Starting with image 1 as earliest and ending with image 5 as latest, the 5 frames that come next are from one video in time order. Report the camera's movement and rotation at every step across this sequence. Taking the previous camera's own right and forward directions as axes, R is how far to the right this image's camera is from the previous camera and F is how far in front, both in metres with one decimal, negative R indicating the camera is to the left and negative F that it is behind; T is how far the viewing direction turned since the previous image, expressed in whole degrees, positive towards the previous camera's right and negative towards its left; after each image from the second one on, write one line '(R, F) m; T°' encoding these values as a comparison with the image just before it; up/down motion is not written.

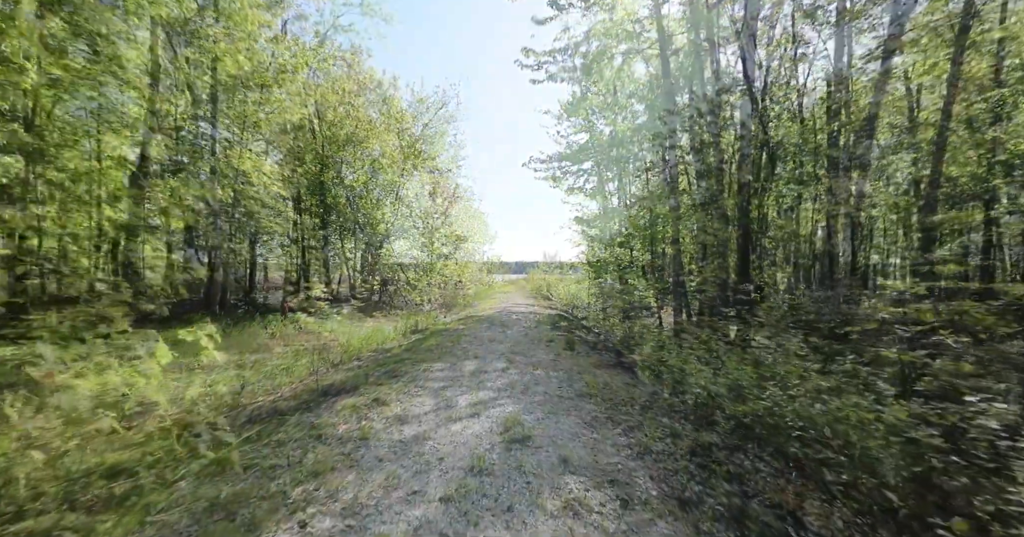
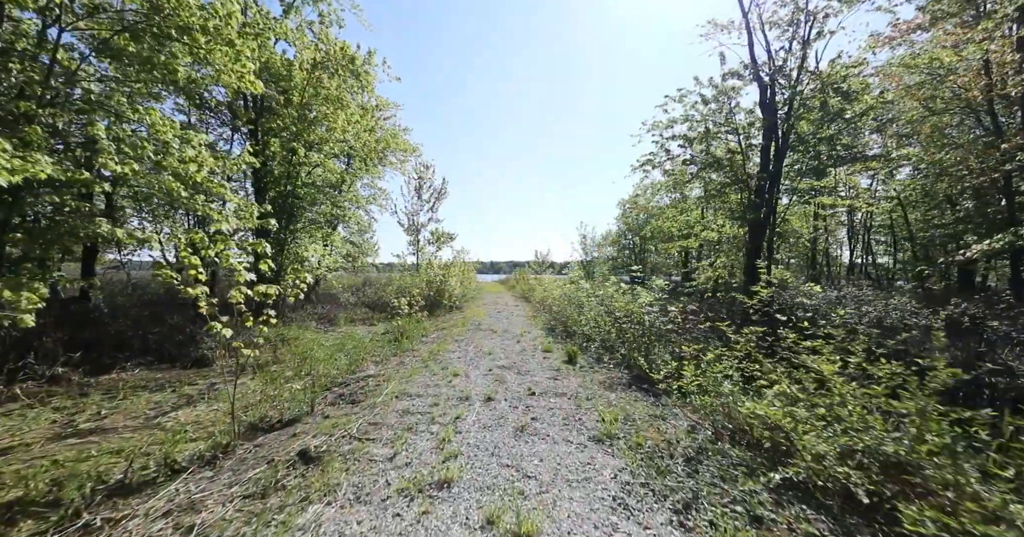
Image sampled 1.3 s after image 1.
(0.0, +1.2) m; +2°
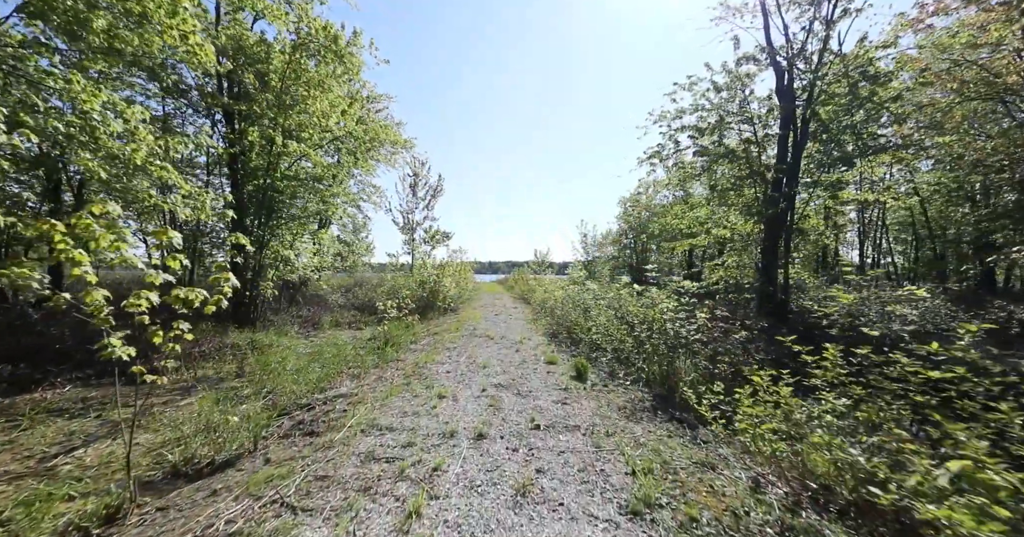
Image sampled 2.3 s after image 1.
(0.0, +0.9) m; 0°
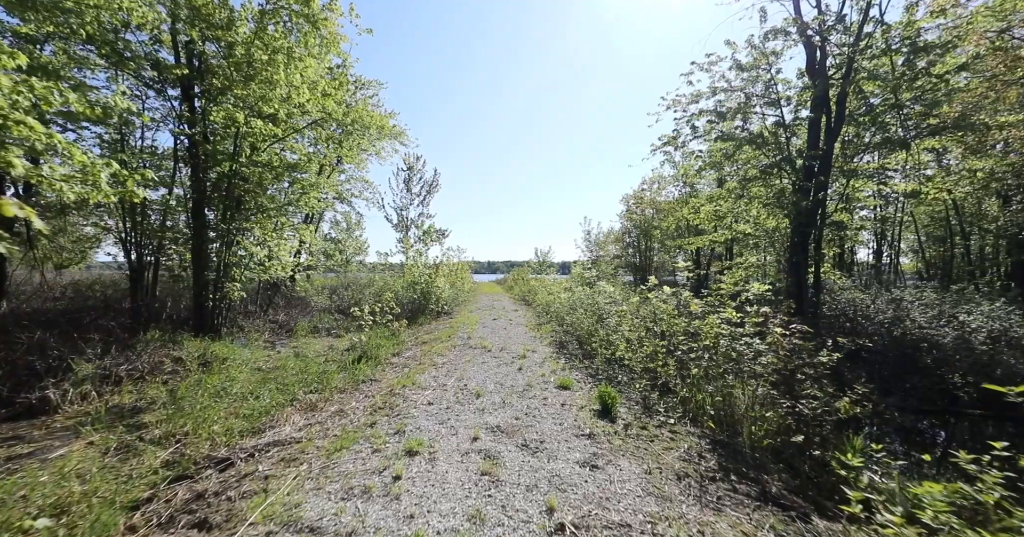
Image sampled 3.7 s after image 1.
(0.0, +1.3) m; 0°
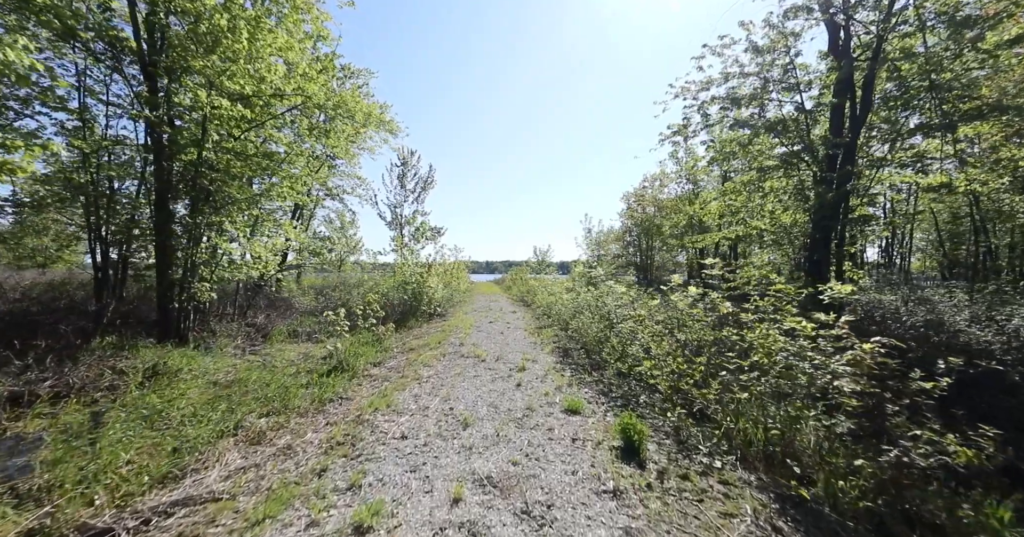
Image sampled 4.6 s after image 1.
(0.0, +0.9) m; 0°
